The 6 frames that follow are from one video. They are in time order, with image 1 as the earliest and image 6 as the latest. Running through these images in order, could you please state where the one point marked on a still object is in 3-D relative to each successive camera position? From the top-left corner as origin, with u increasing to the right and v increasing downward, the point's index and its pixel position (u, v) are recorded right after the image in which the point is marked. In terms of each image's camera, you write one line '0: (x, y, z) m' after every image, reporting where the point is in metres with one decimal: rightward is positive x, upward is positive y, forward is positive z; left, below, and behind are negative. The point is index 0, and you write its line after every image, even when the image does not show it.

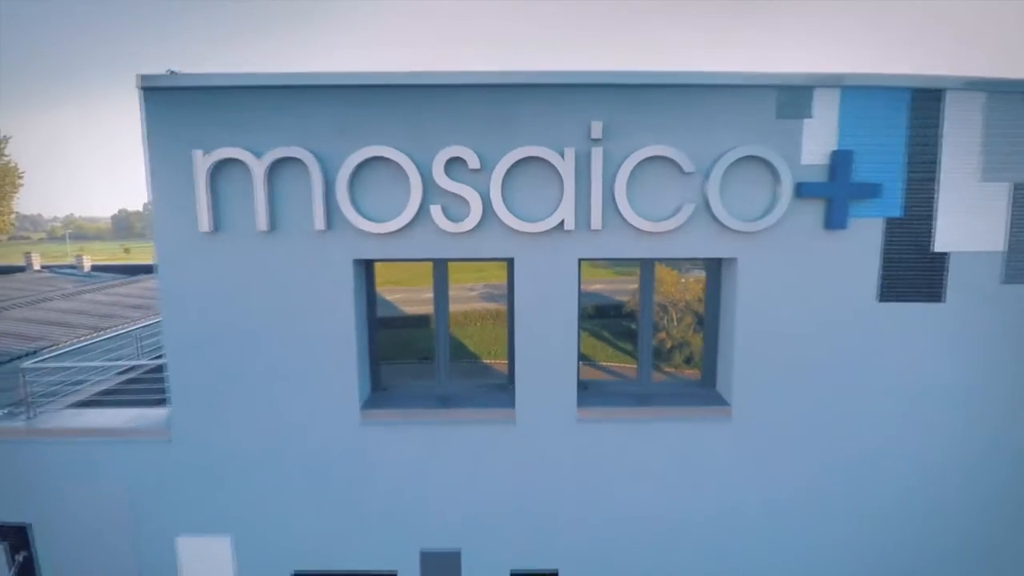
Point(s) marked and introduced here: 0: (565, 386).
0: (+0.5, -0.9, +4.5) m
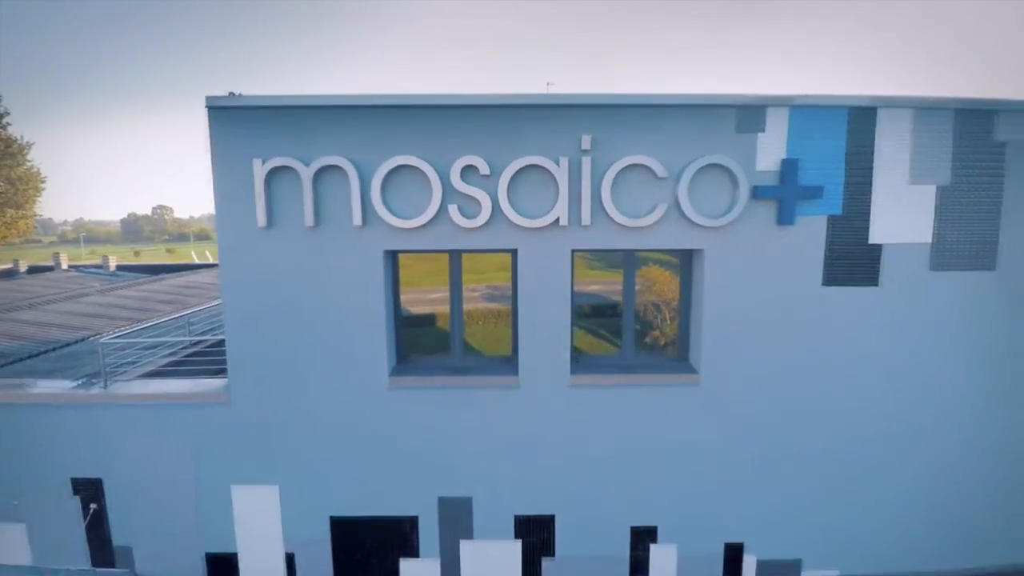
0: (+0.5, -0.8, +5.3) m
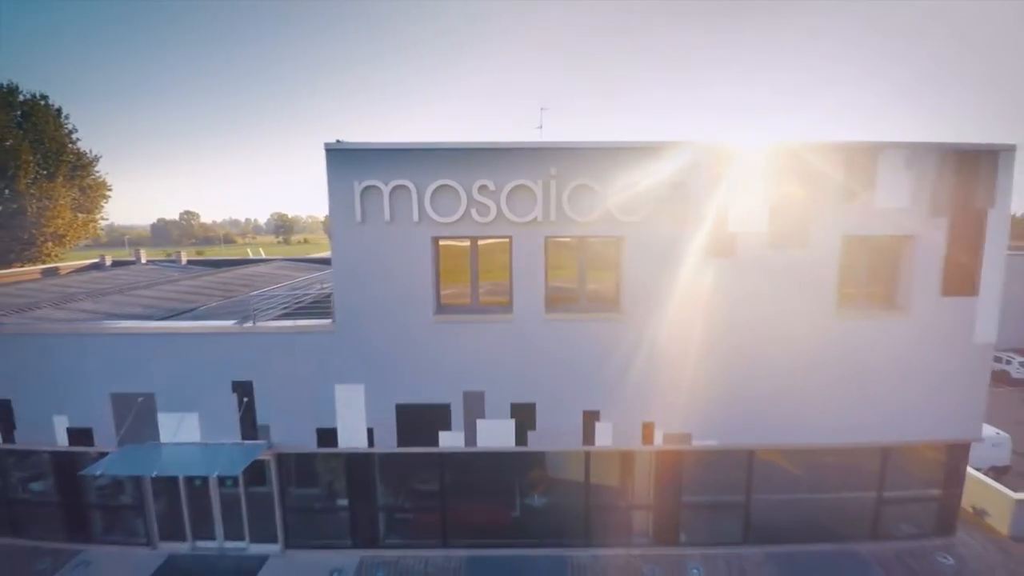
0: (+0.5, -0.3, +8.4) m
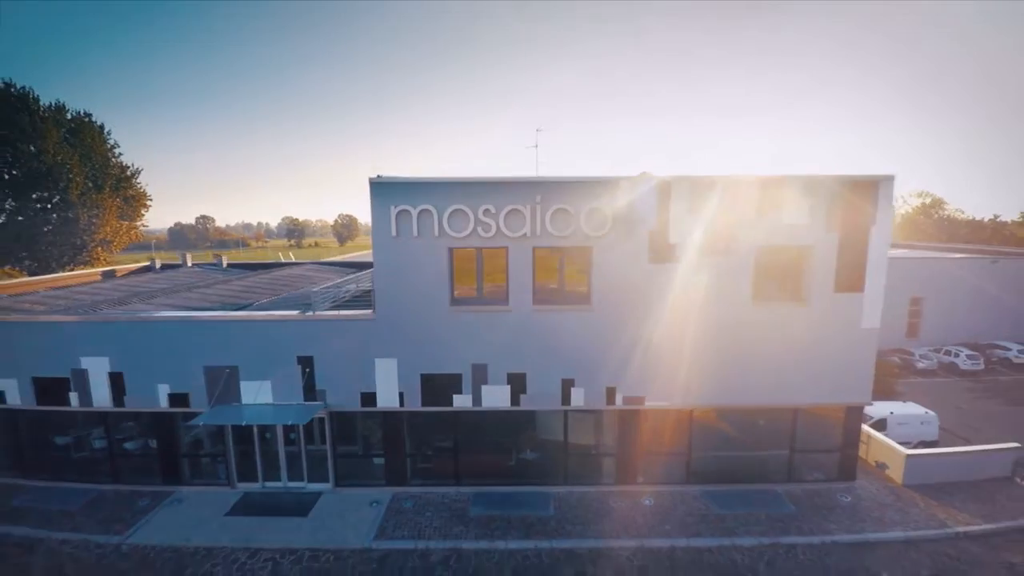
0: (+0.4, -0.2, +11.1) m
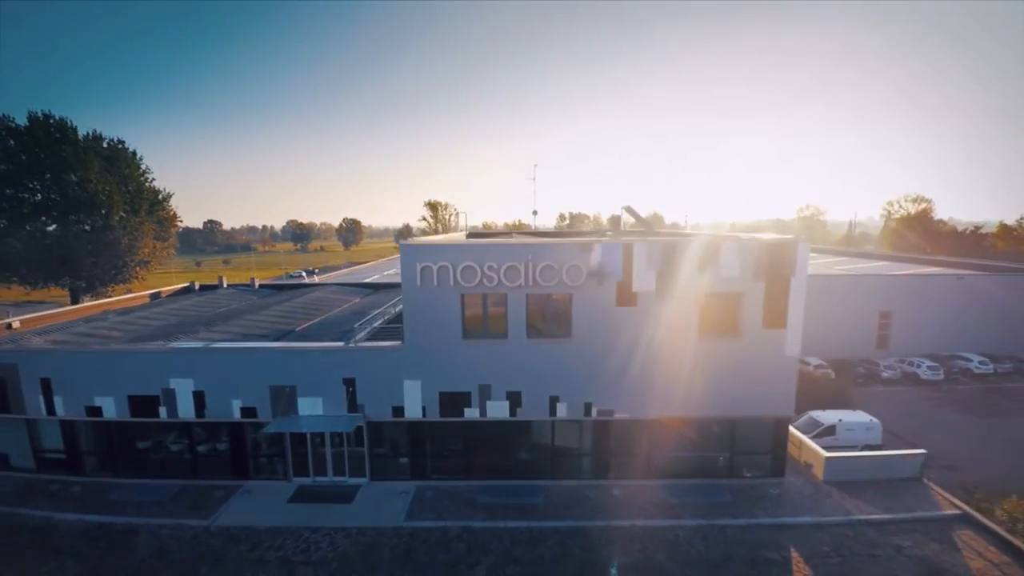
0: (+0.3, -1.4, +14.2) m
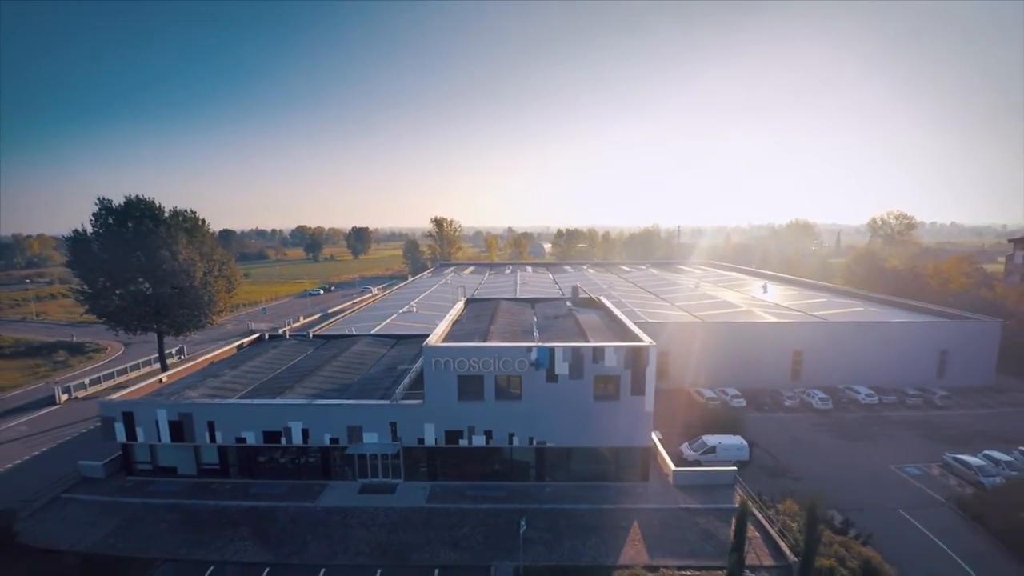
0: (-1.0, -5.8, +24.5) m
